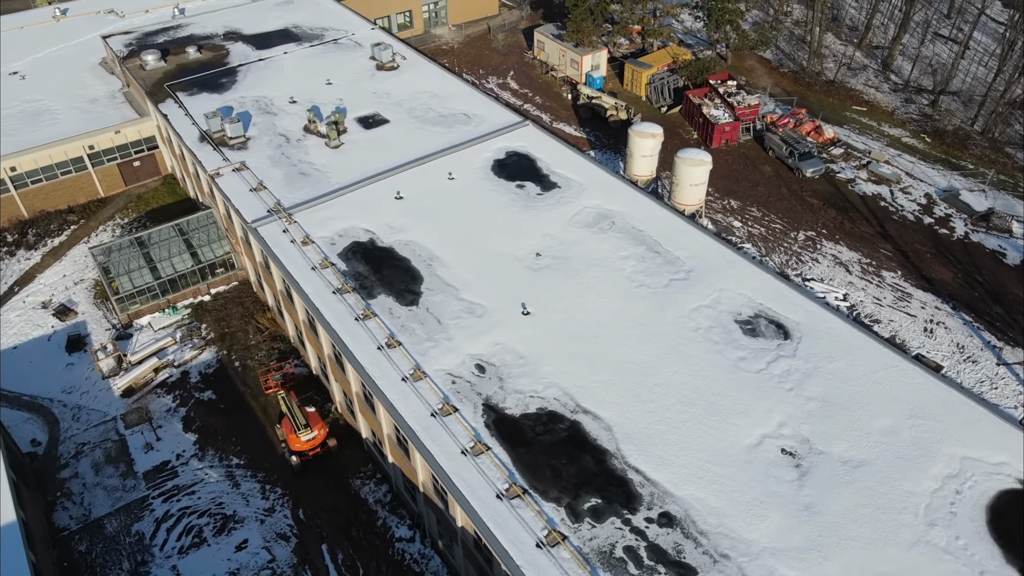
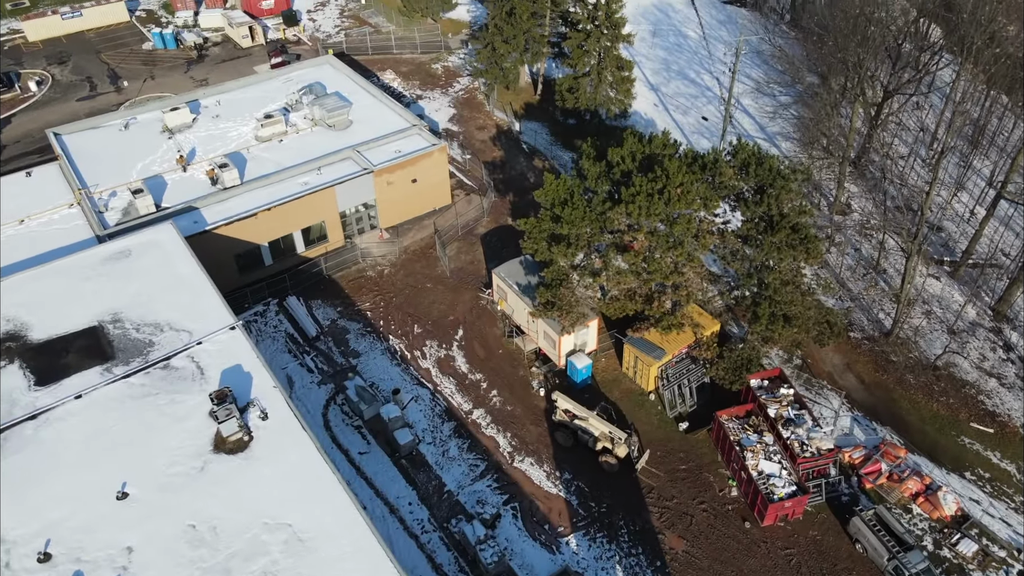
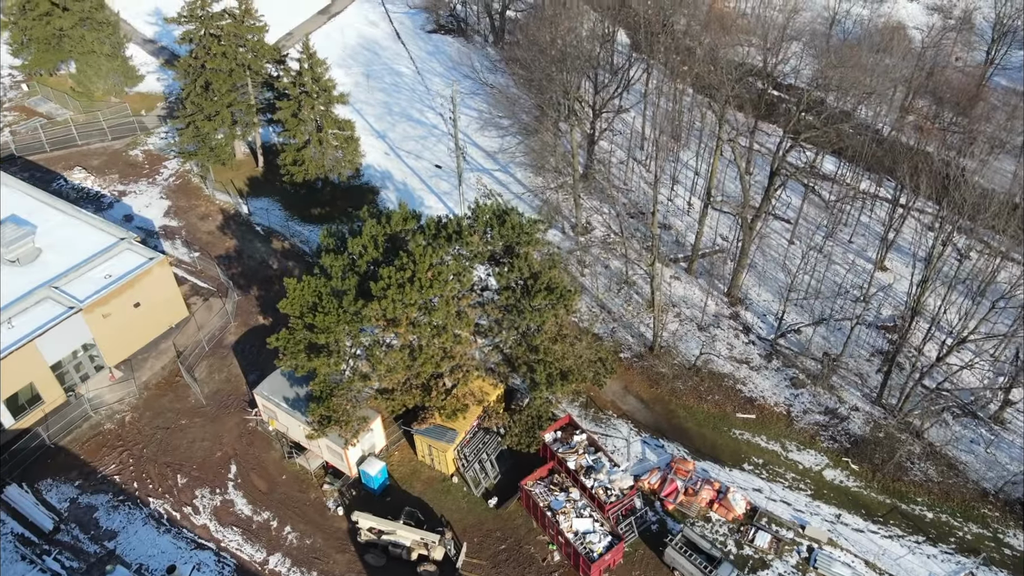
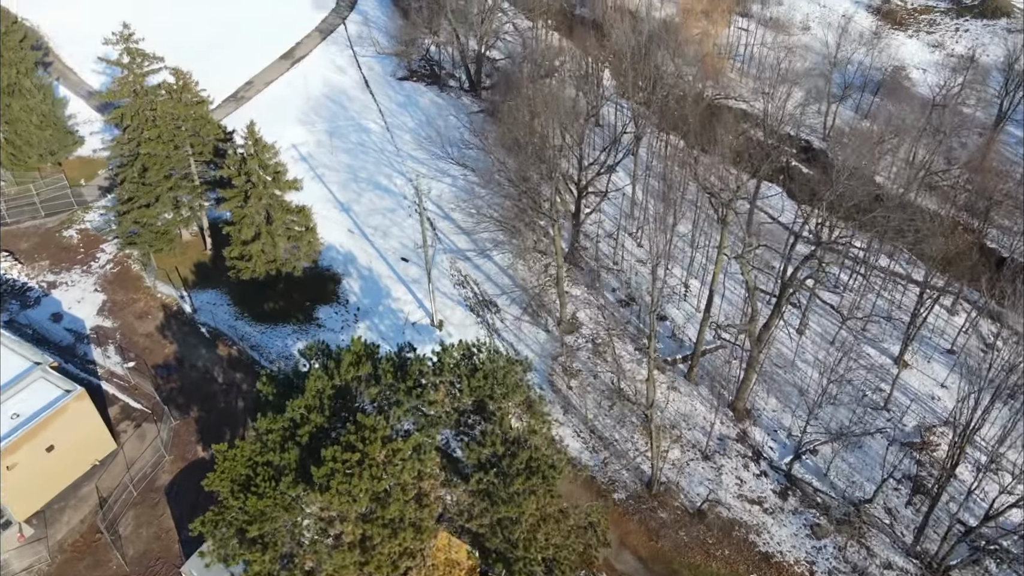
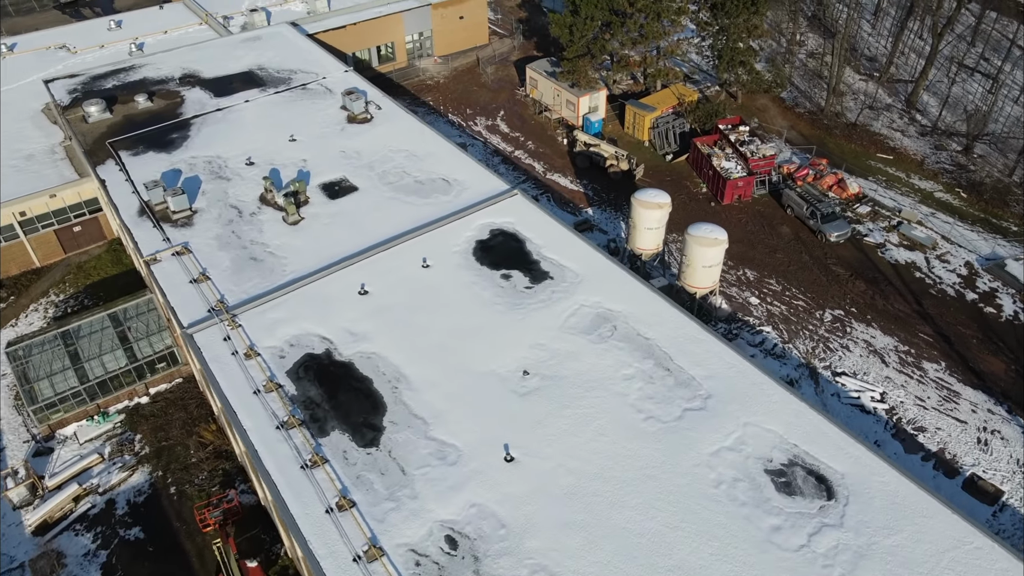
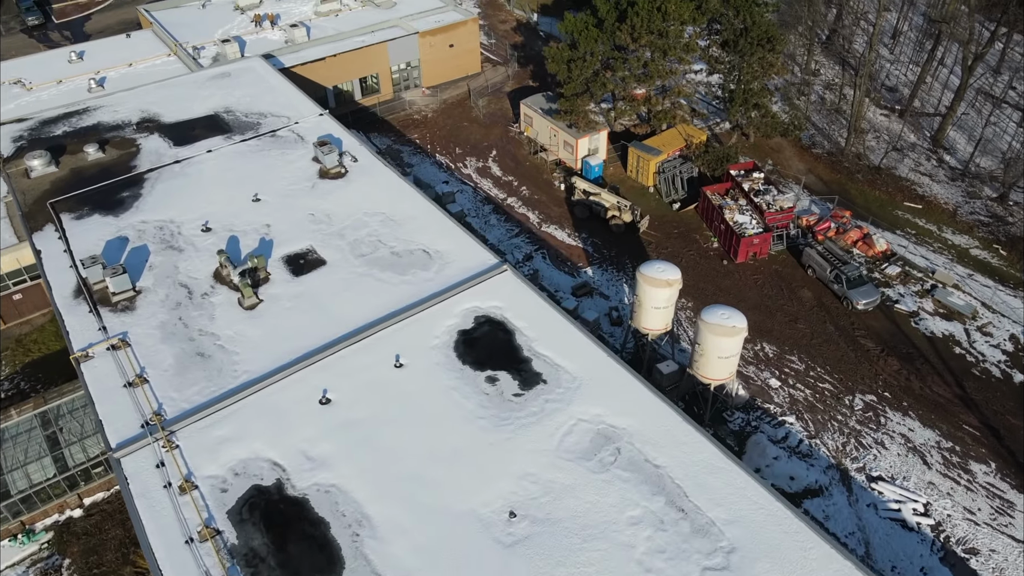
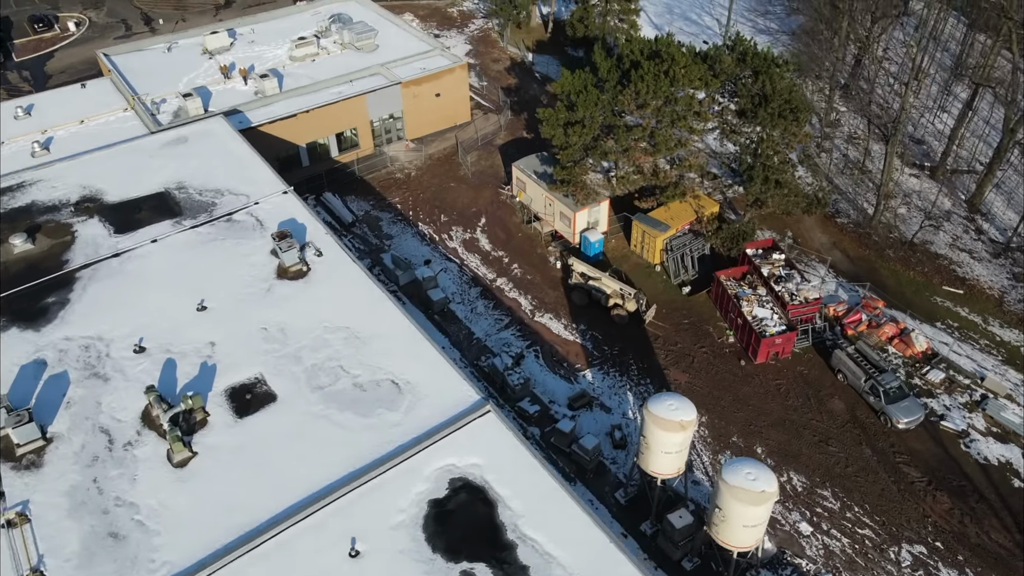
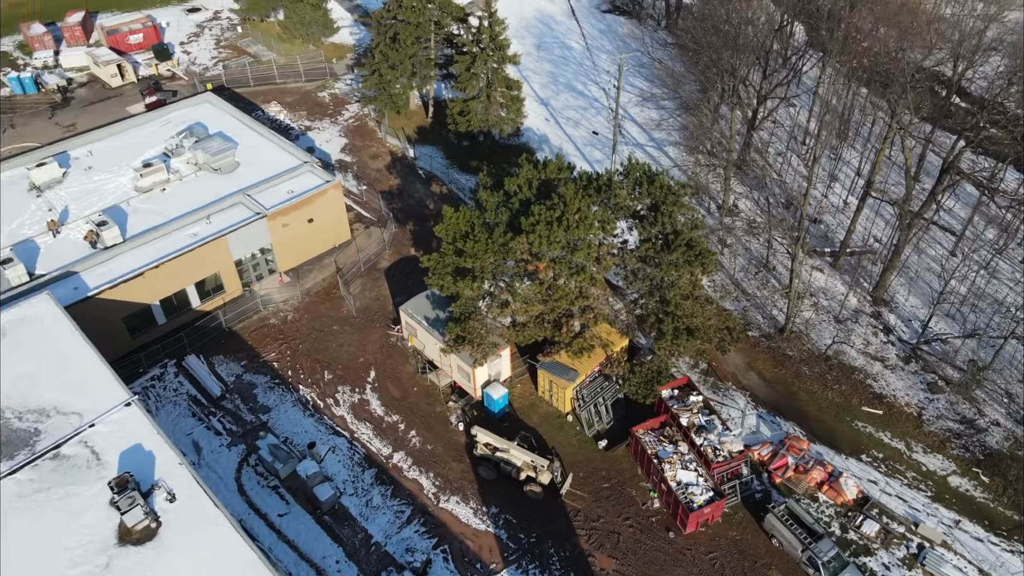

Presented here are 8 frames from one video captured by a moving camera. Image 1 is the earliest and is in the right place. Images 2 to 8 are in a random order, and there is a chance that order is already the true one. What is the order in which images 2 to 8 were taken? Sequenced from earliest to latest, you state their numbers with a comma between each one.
5, 6, 7, 2, 8, 3, 4
